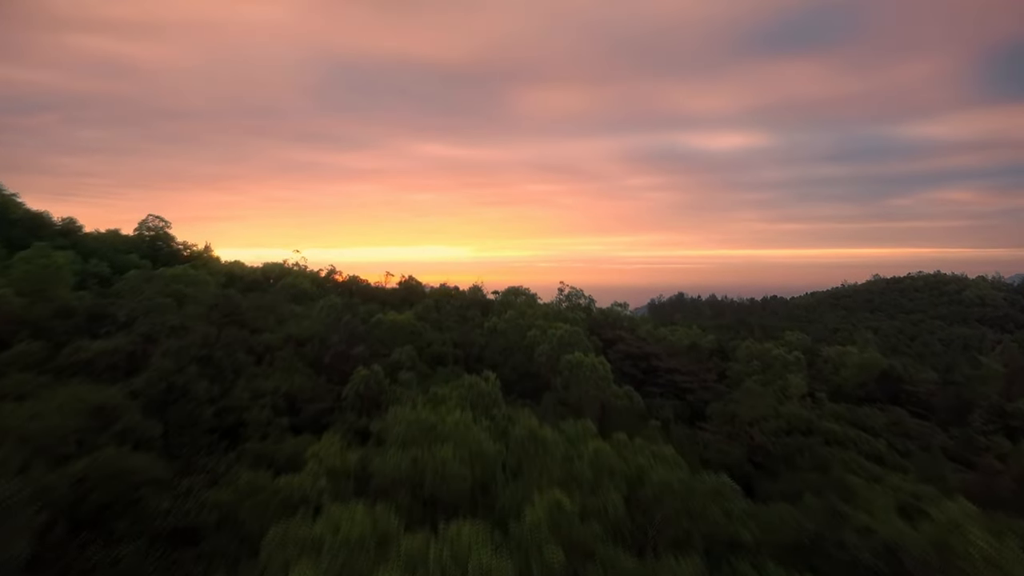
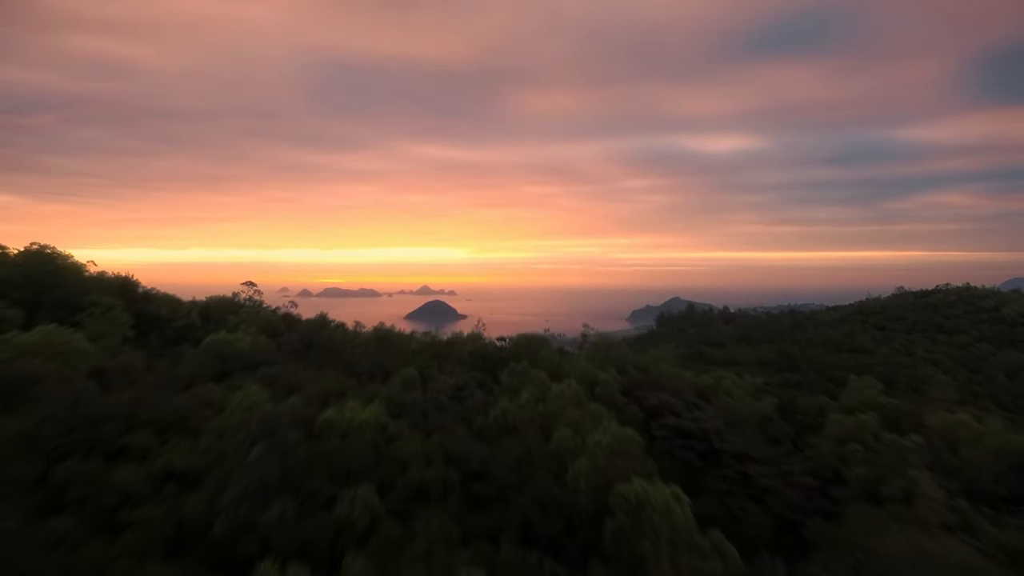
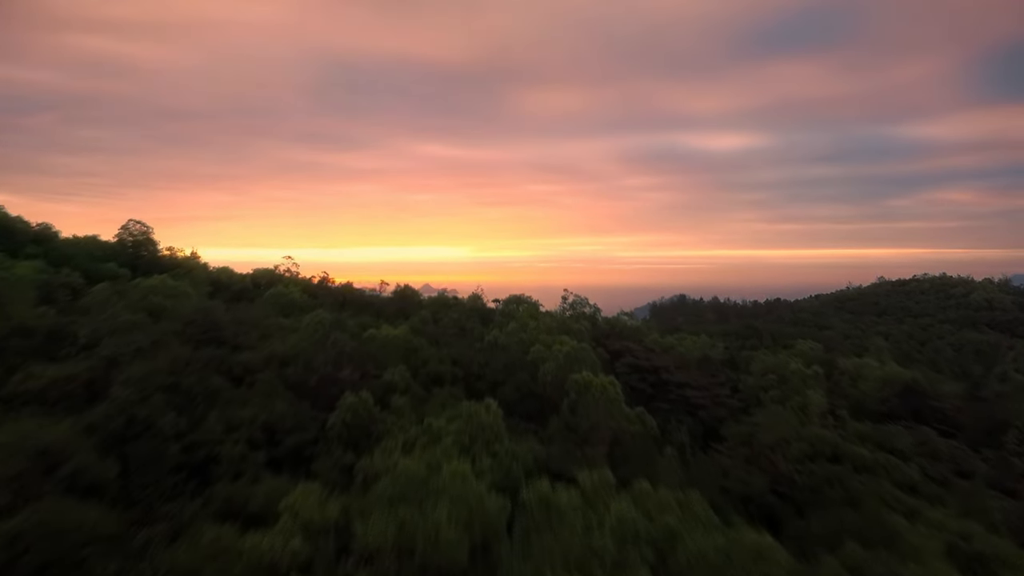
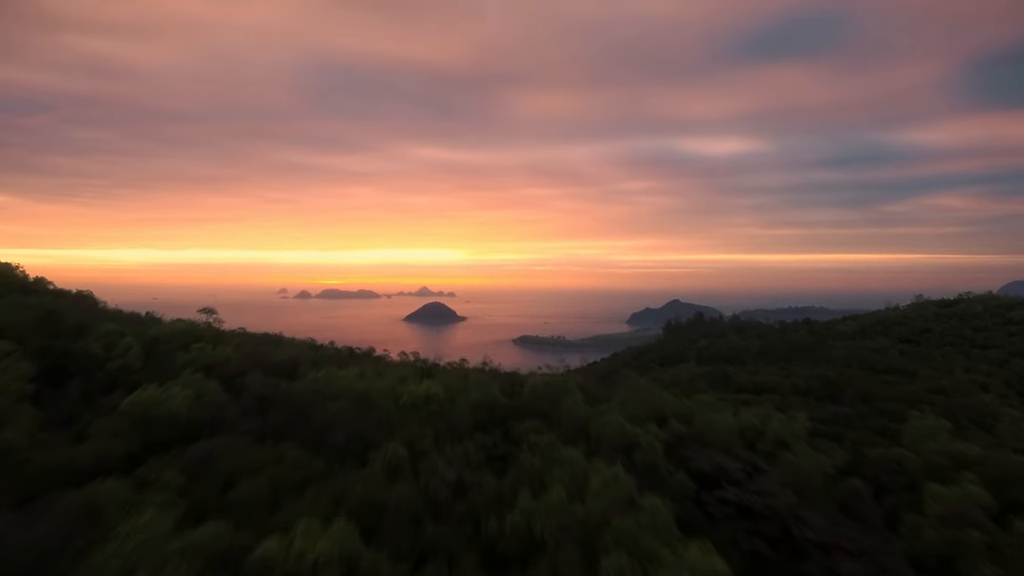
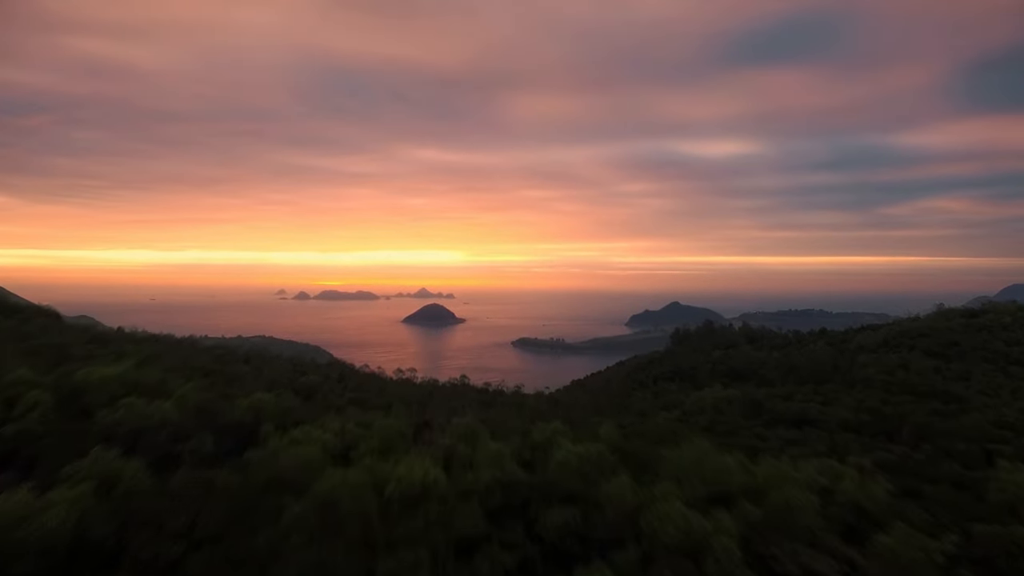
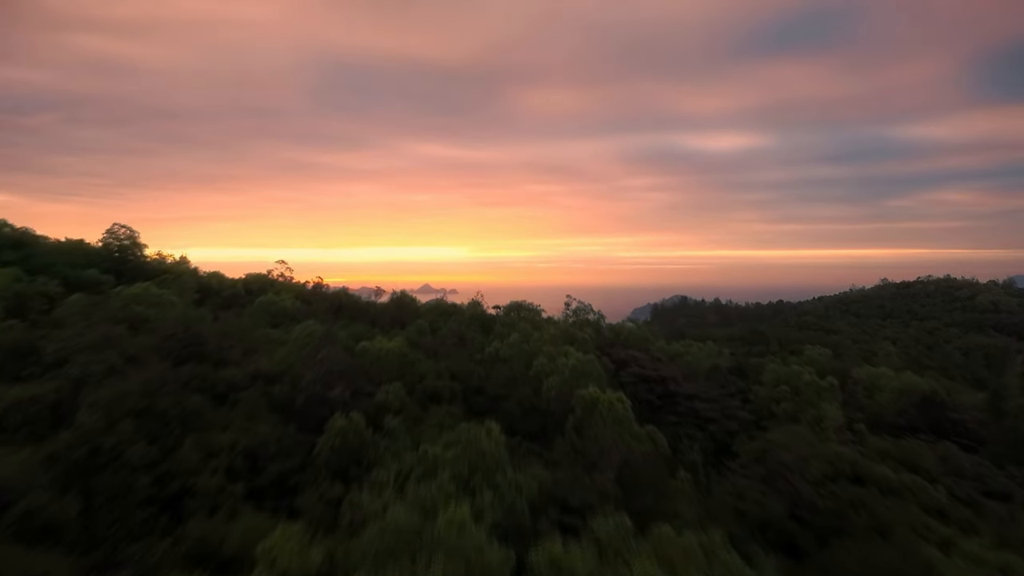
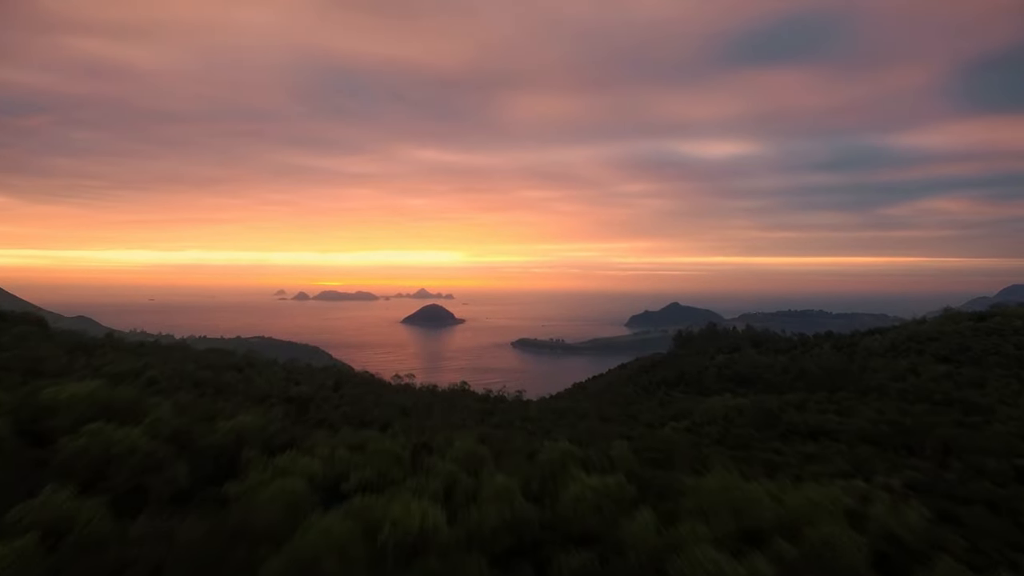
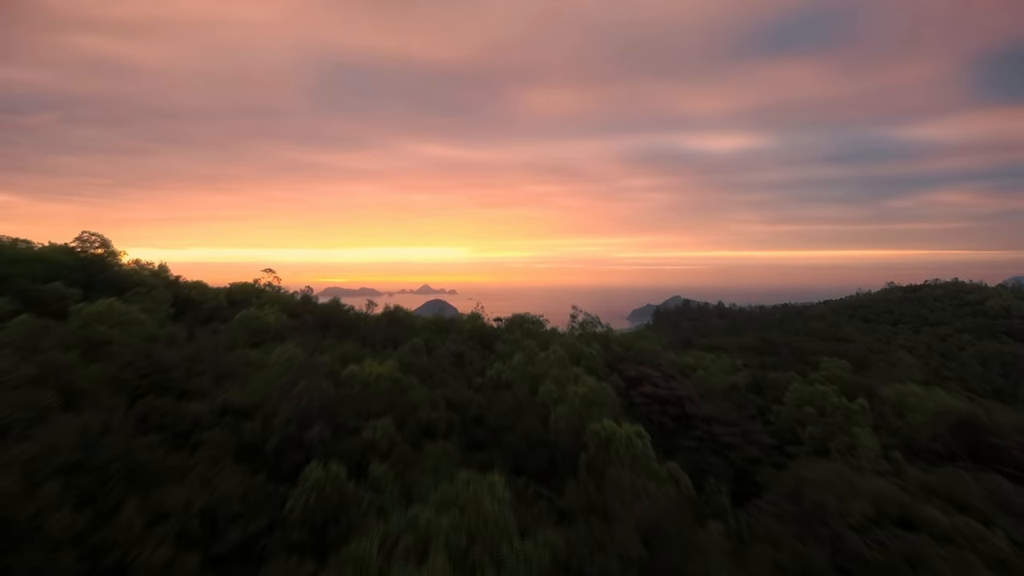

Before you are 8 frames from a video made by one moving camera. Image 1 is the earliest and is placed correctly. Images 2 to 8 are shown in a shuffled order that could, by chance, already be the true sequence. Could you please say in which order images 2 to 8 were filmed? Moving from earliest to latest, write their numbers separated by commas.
3, 6, 8, 2, 4, 5, 7
